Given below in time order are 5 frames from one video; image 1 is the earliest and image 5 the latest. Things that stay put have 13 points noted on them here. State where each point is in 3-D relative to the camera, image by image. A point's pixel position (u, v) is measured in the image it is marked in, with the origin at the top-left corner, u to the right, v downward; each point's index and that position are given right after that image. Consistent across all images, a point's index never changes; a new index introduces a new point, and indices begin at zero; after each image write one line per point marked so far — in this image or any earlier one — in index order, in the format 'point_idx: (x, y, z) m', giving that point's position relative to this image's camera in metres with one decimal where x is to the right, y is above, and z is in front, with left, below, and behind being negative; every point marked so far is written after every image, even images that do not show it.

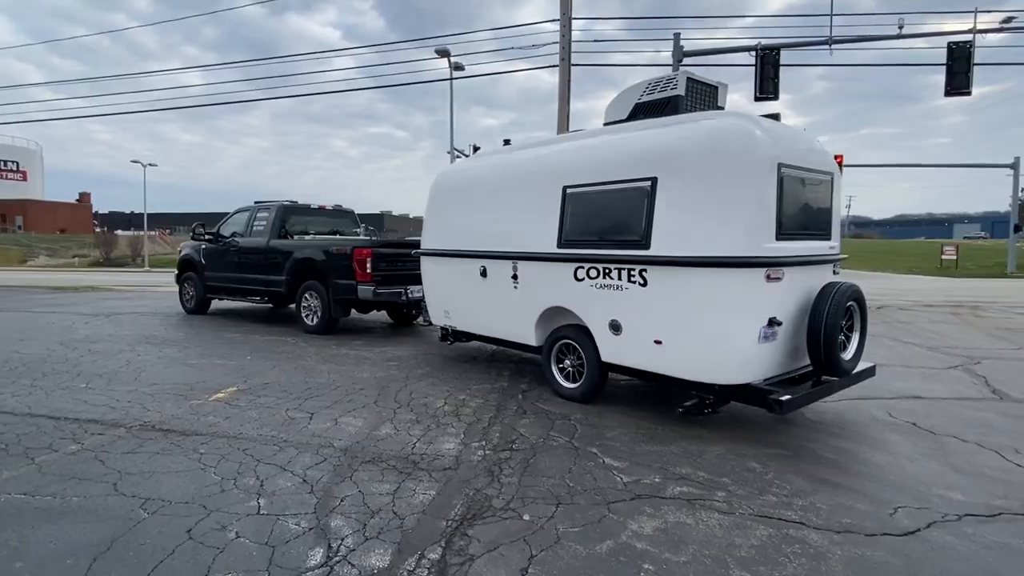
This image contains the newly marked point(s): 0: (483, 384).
0: (-0.3, -1.1, +6.7) m
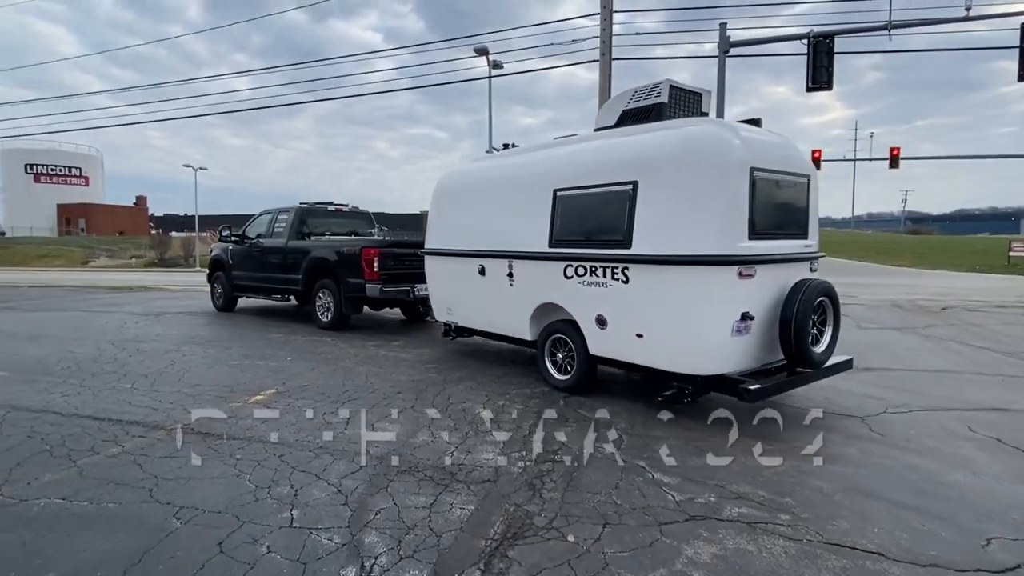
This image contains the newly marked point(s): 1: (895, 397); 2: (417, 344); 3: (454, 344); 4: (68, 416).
0: (+0.1, -1.2, +6.5) m
1: (+4.3, -1.2, +6.4) m
2: (-1.6, -0.9, +9.3) m
3: (-0.9, -1.0, +9.0) m
4: (-4.2, -1.2, +5.4) m
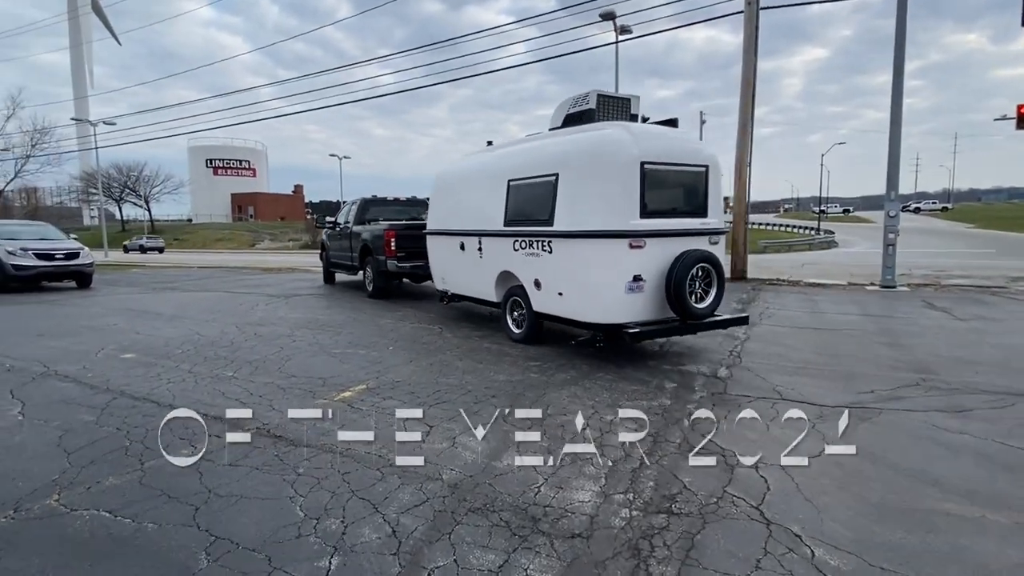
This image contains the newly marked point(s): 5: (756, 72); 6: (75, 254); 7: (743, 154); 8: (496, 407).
0: (+1.2, -1.1, +5.4) m
1: (+5.3, -1.2, +4.4) m
2: (+0.1, -0.7, +8.5) m
3: (+0.8, -0.8, +8.1) m
4: (-3.3, -1.1, +5.3) m
5: (+7.0, +6.2, +16.3) m
6: (-12.6, +1.0, +16.4) m
7: (+6.7, +3.9, +16.4) m
8: (-0.1, -1.1, +5.2) m
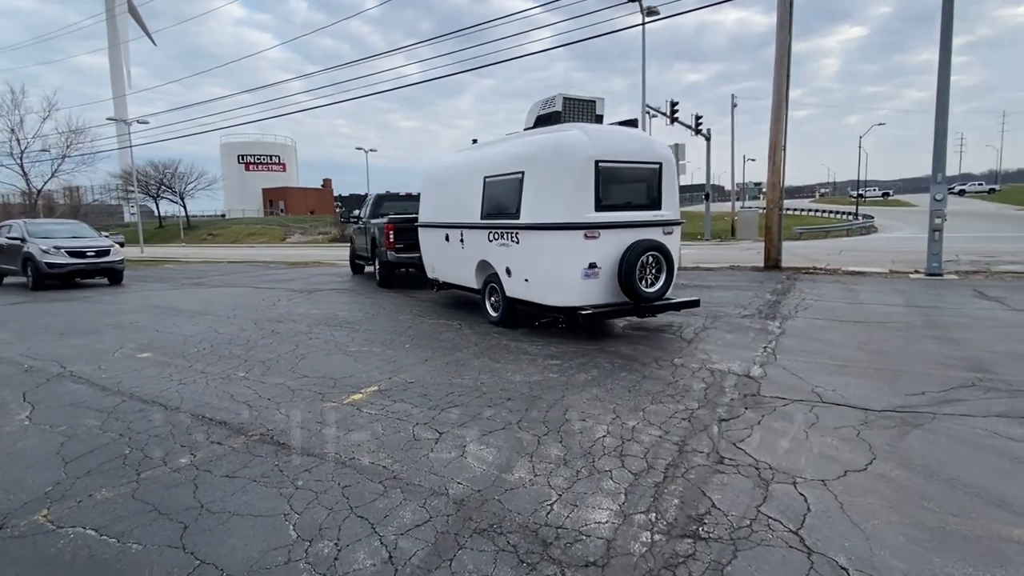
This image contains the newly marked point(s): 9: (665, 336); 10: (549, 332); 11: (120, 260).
0: (+1.4, -1.0, +5.1) m
1: (+5.4, -1.1, +3.9) m
2: (+0.4, -0.6, +8.2) m
3: (+1.0, -0.7, +7.8) m
4: (-3.1, -1.1, +5.2) m
5: (+7.6, +6.4, +15.5) m
6: (-11.9, +1.1, +16.7) m
7: (+7.3, +4.2, +15.7) m
8: (0.0, -1.1, +4.9) m
9: (+2.1, -0.7, +7.8) m
10: (+0.6, -0.6, +8.4) m
11: (-11.7, +0.8, +17.0) m
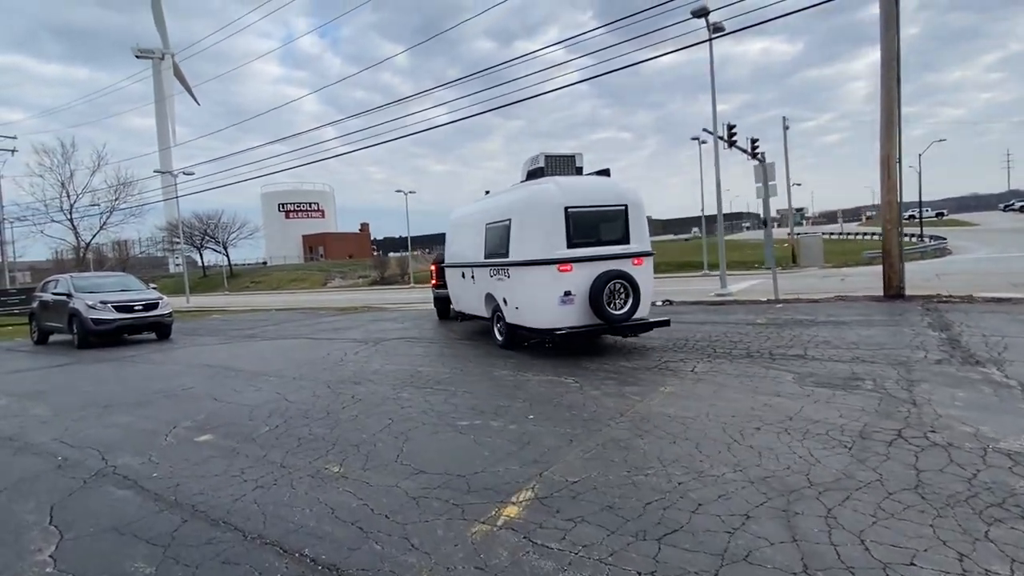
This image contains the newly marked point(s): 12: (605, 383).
0: (+2.8, -1.3, +3.2) m
1: (+6.7, -1.2, +1.8) m
2: (+2.1, -1.2, +6.4) m
3: (+2.6, -1.2, +5.9) m
4: (-1.6, -1.6, +3.6) m
5: (+9.4, +5.7, +13.8) m
6: (-9.9, -0.5, +15.7) m
7: (+9.2, +3.4, +13.8) m
8: (+1.4, -1.4, +3.2) m
9: (+3.7, -1.1, +5.9) m
10: (+2.2, -1.2, +6.6) m
11: (-9.6, -0.7, +16.0) m
12: (+1.2, -1.2, +7.3) m
